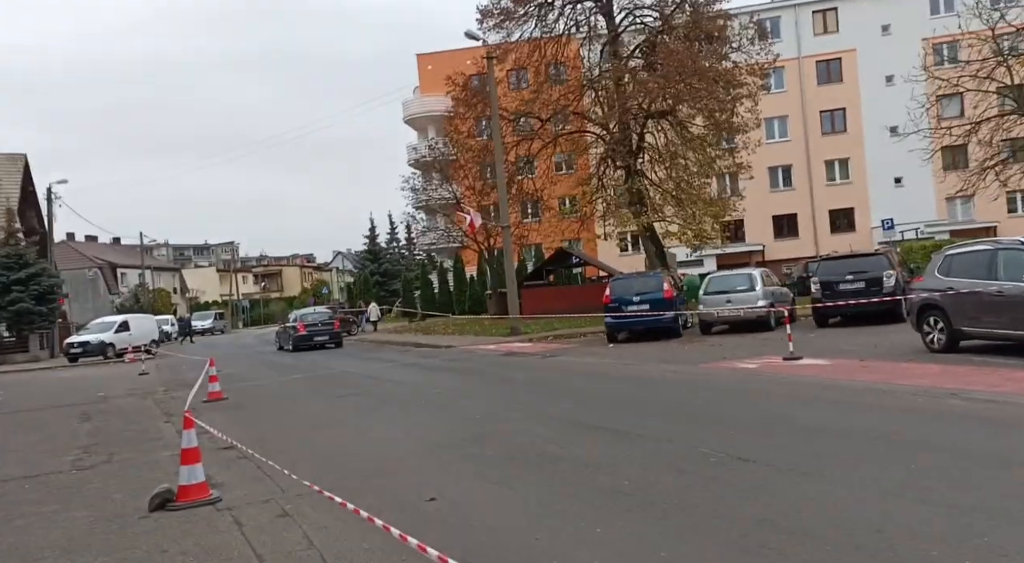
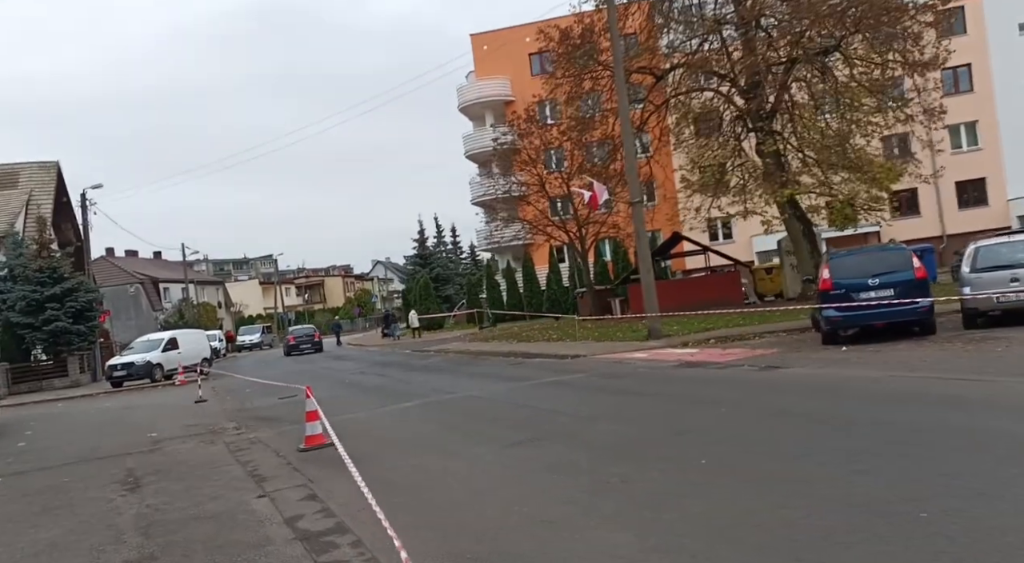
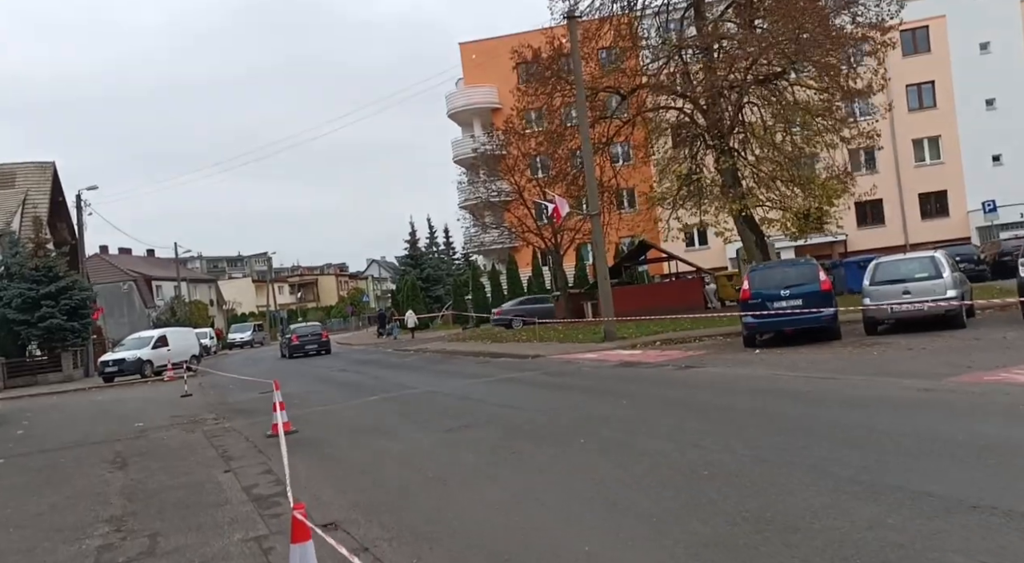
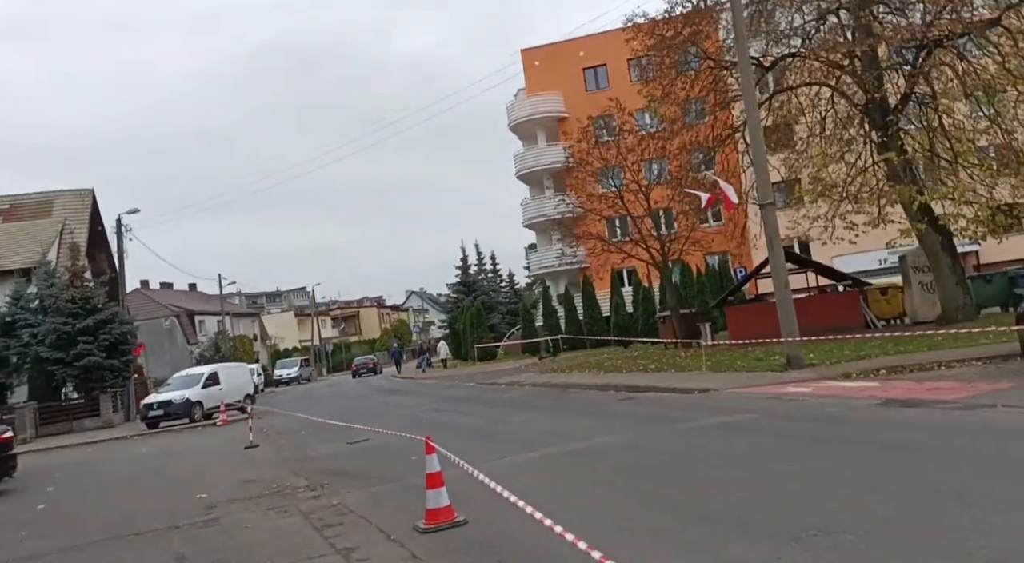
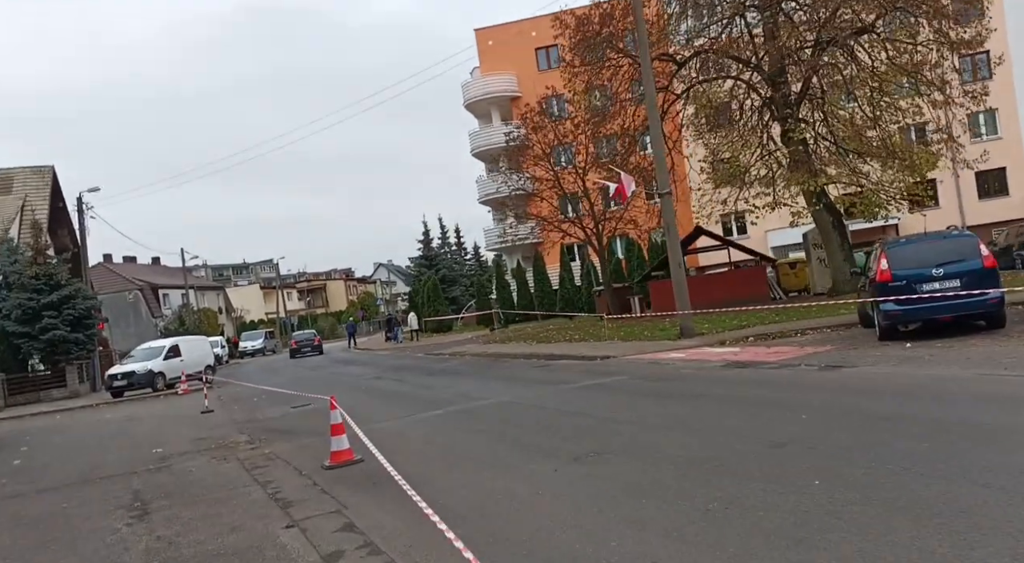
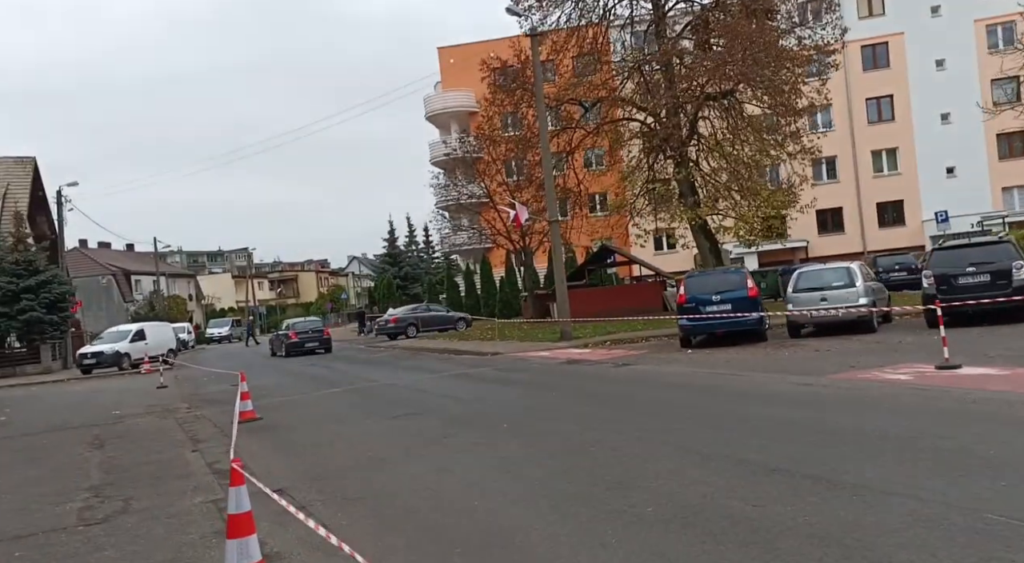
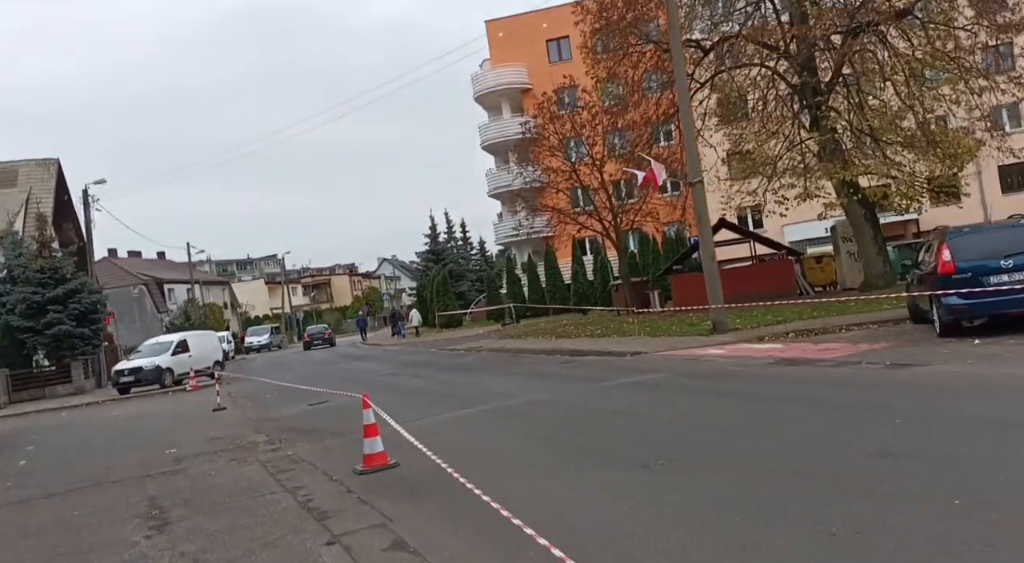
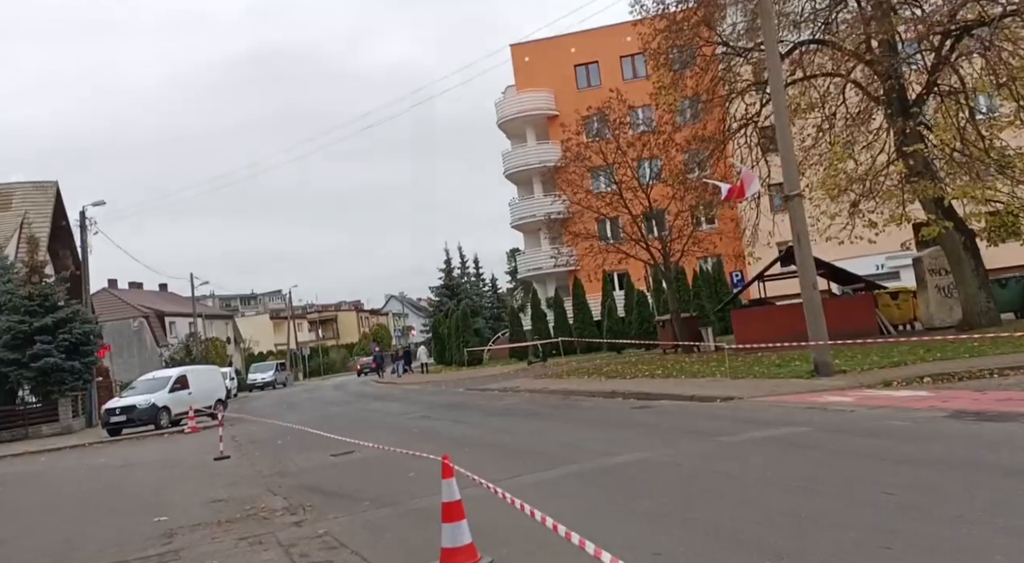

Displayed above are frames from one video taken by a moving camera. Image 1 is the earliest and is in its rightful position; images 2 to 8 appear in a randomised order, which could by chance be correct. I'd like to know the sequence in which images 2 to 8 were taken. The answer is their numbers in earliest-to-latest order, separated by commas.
6, 3, 2, 5, 7, 4, 8
